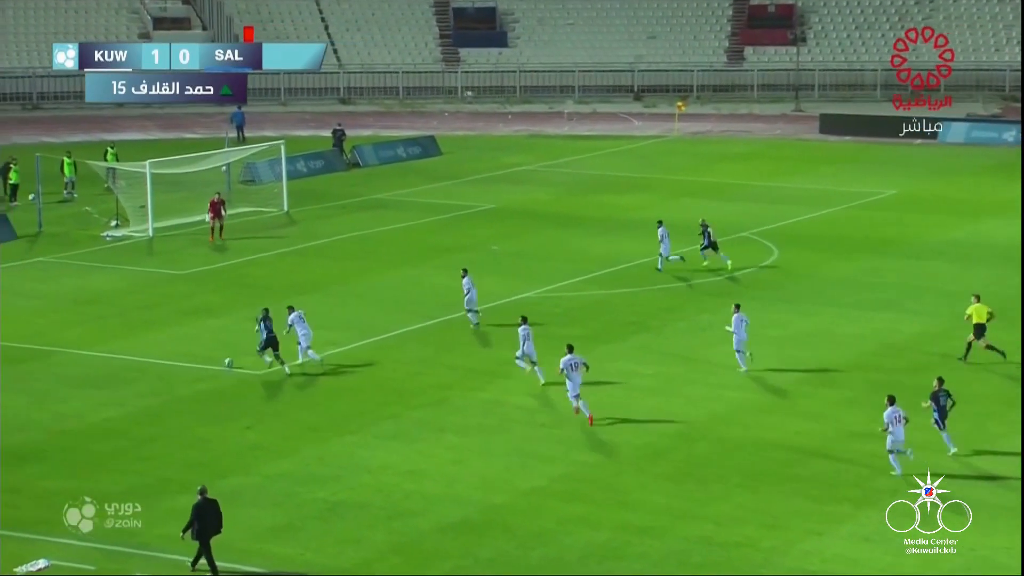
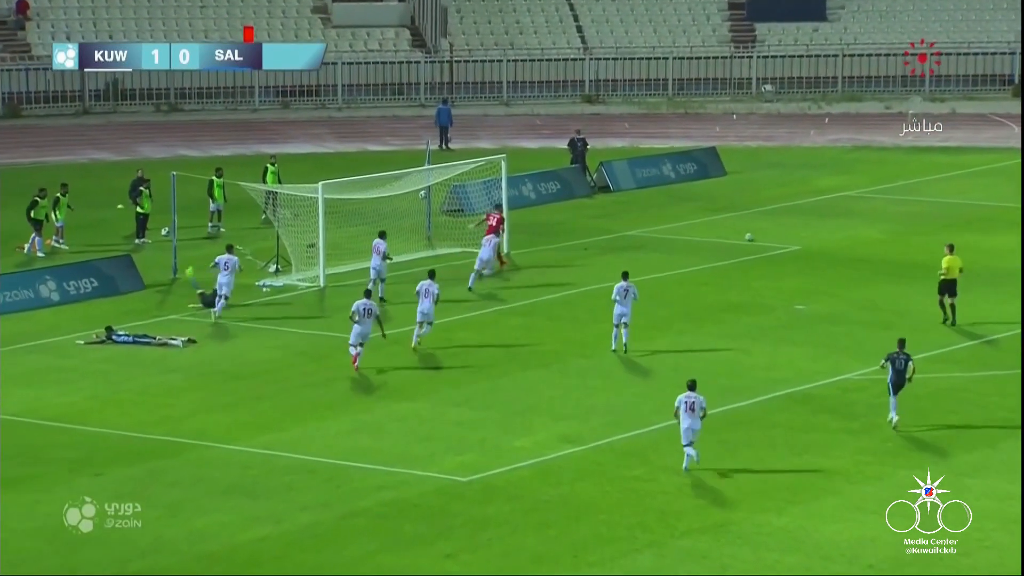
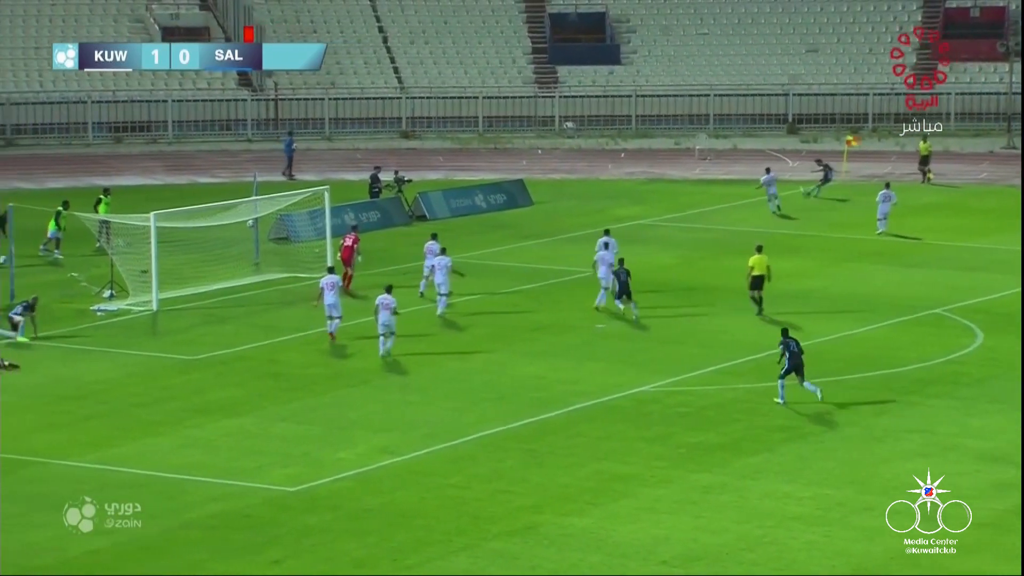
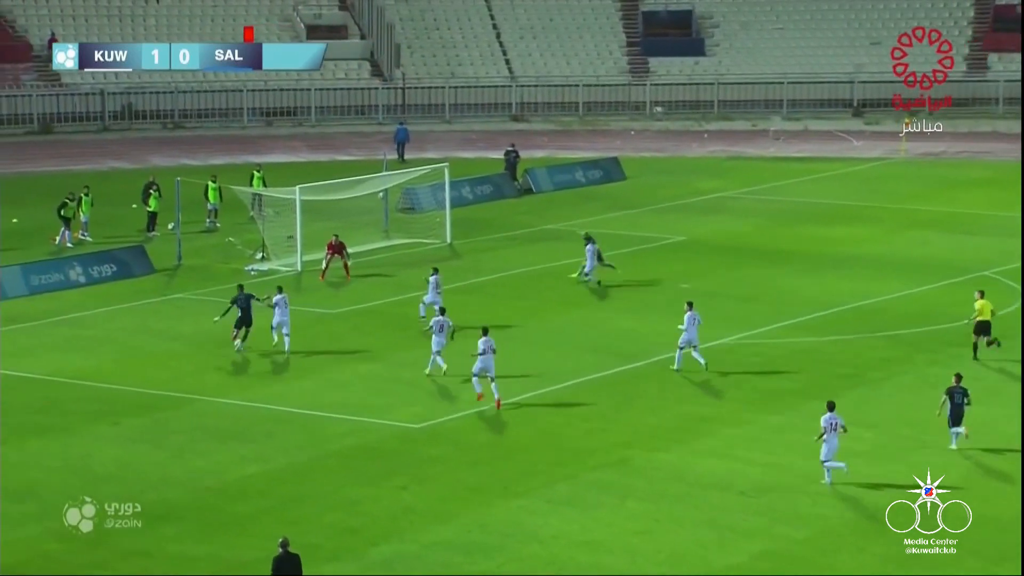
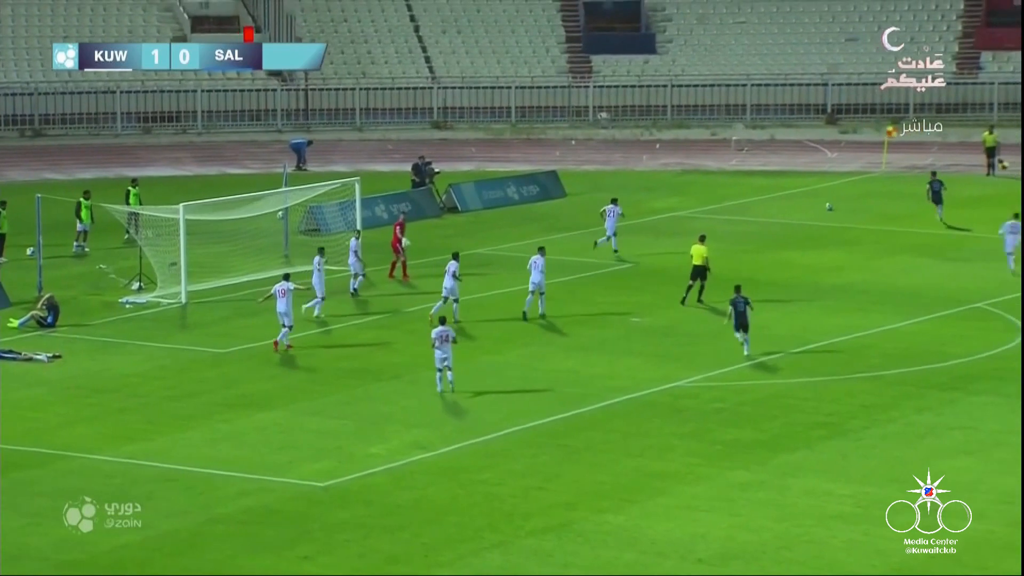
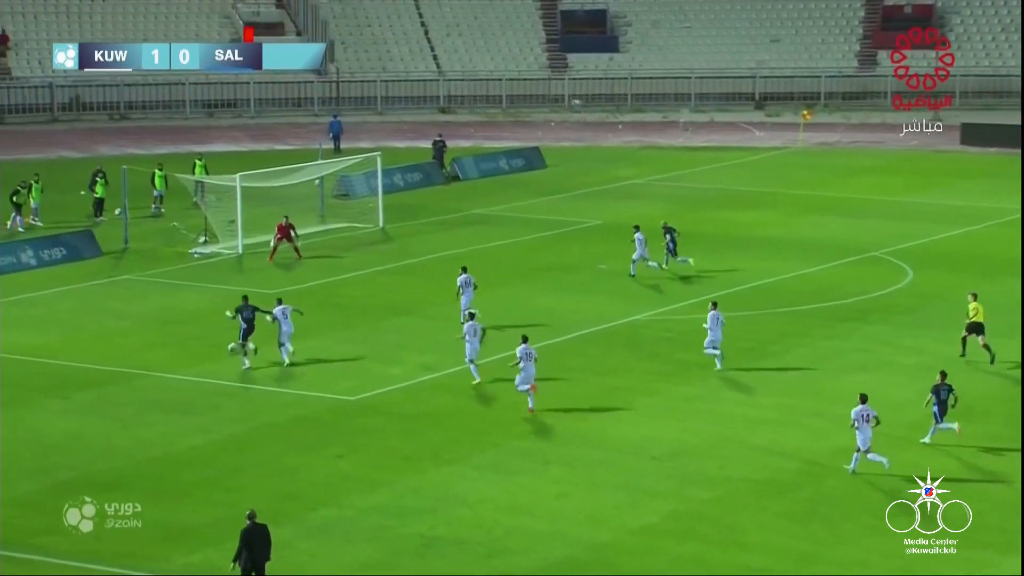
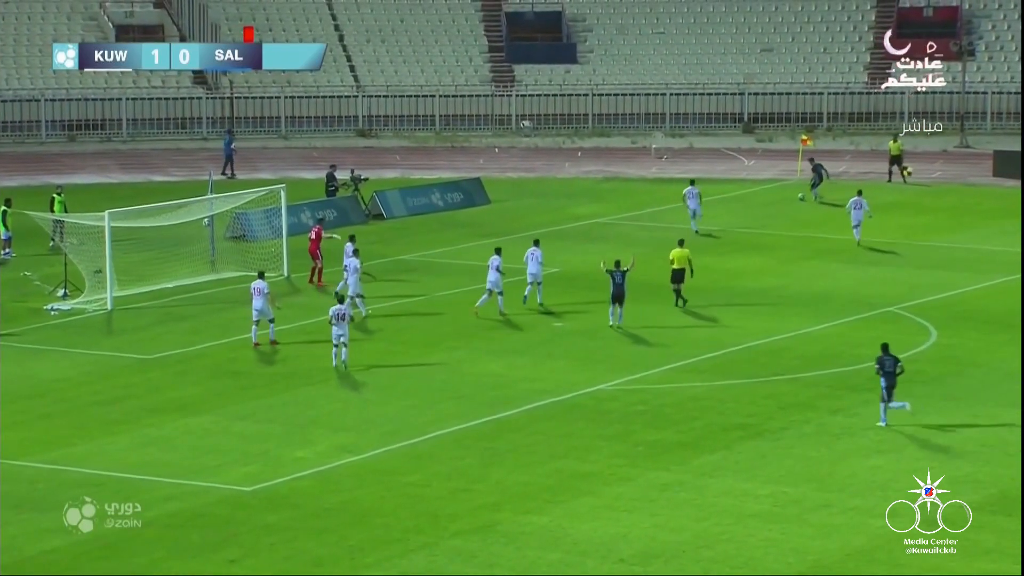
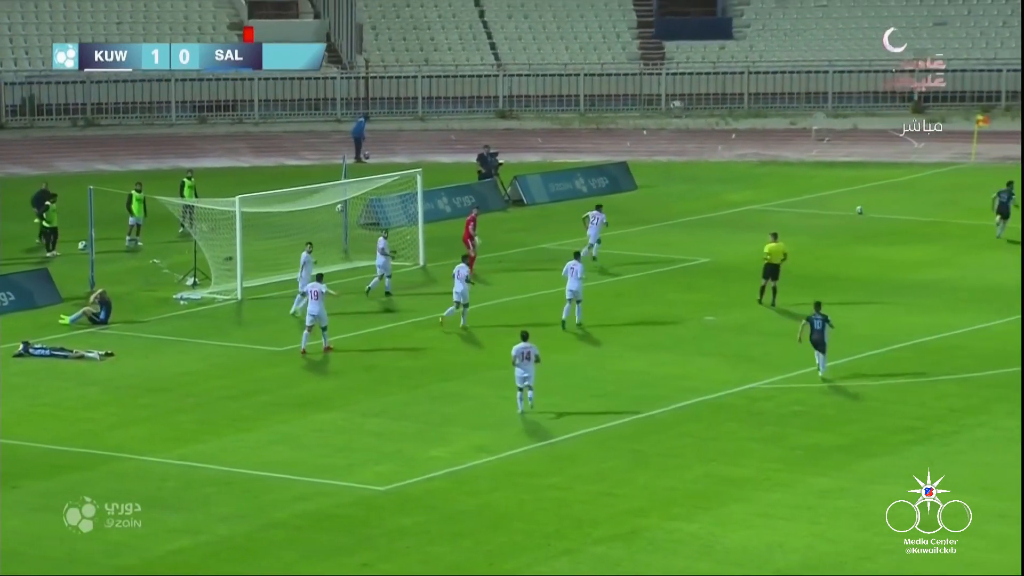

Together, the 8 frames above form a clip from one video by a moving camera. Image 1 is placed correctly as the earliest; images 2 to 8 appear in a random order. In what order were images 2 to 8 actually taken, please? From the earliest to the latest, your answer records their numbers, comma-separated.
6, 4, 2, 8, 5, 7, 3
